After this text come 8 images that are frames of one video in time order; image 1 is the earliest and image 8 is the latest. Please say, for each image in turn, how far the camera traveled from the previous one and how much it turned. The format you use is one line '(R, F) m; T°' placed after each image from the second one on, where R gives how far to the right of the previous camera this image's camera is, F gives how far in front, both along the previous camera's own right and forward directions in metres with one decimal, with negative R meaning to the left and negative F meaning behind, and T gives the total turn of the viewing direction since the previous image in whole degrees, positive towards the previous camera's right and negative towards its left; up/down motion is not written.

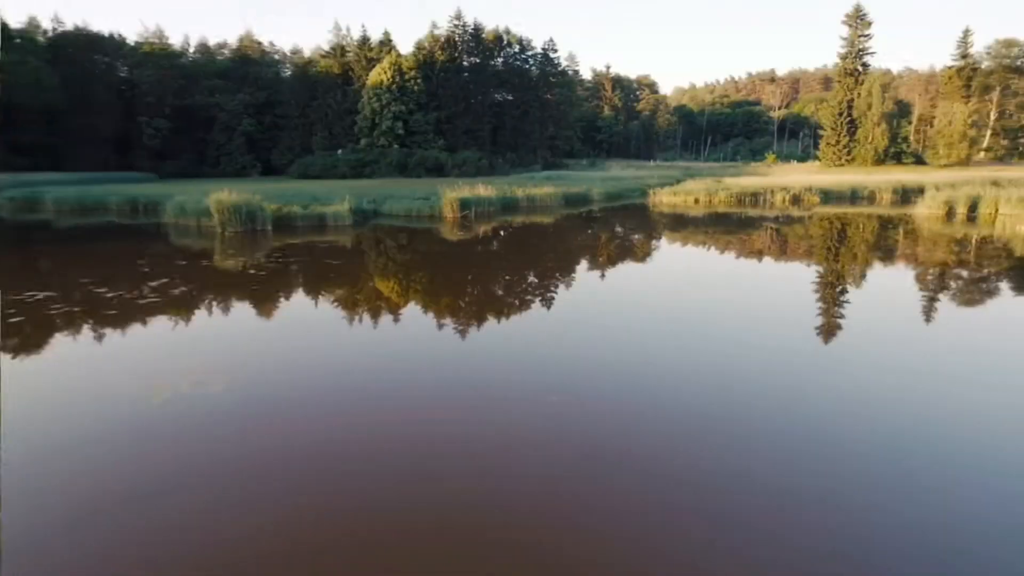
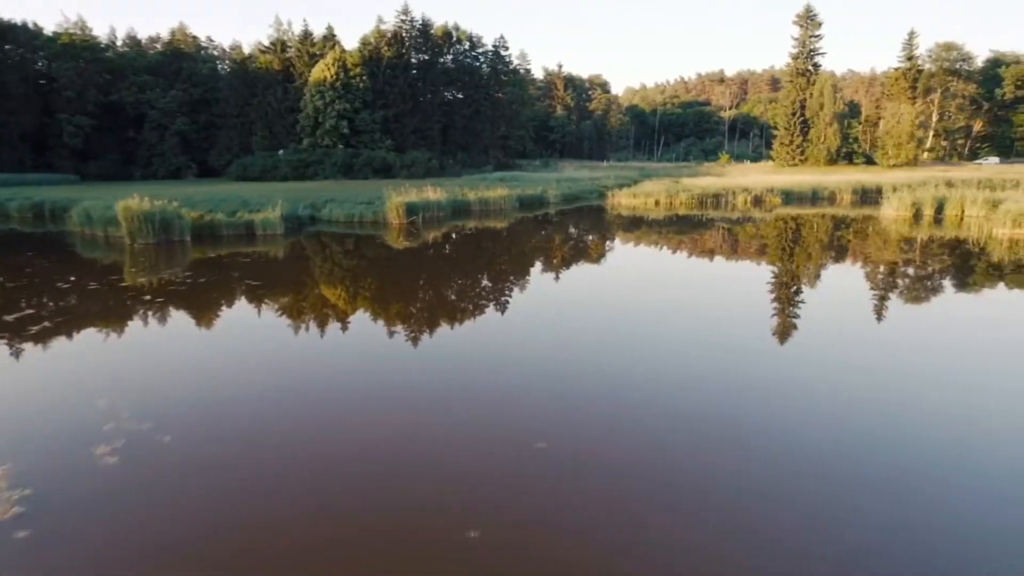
(0.0, +1.2) m; +4°
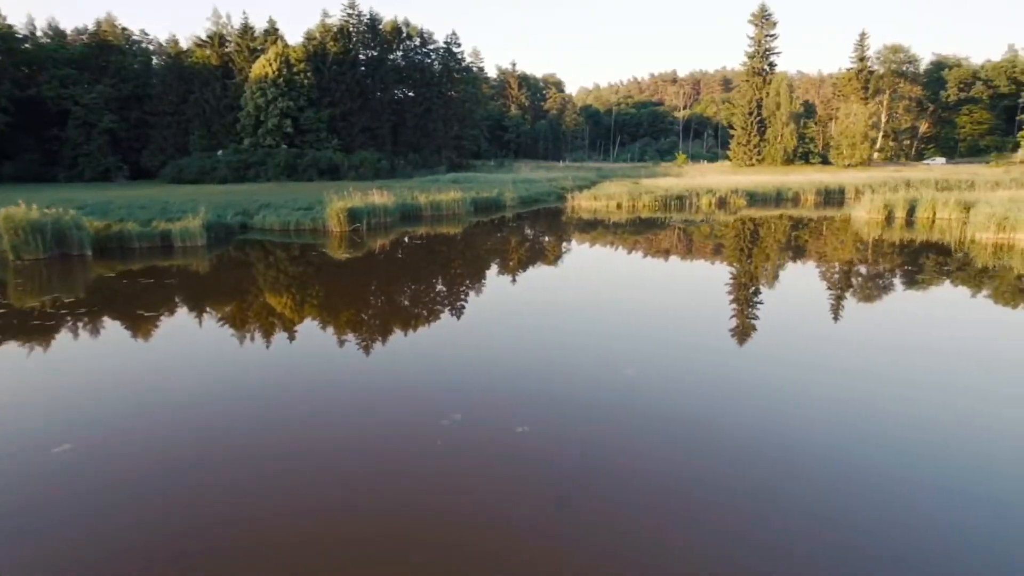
(0.0, +1.2) m; +4°
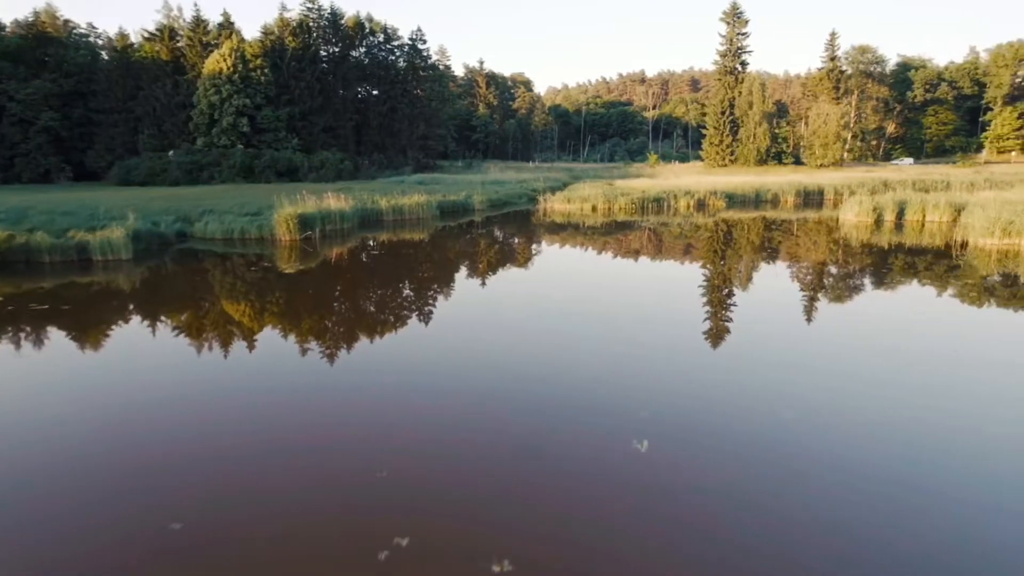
(0.0, +1.1) m; +3°
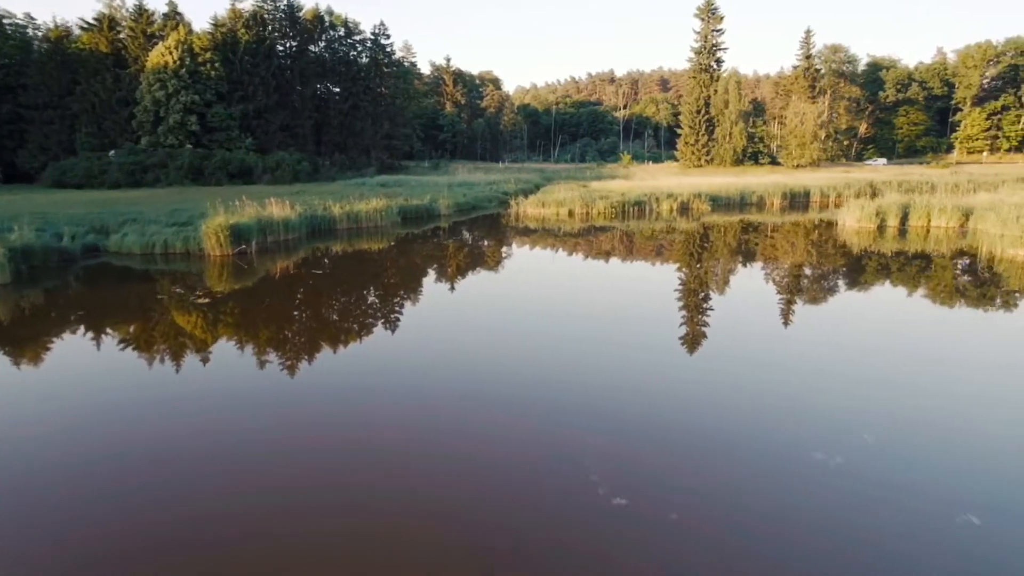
(0.0, +1.4) m; +3°
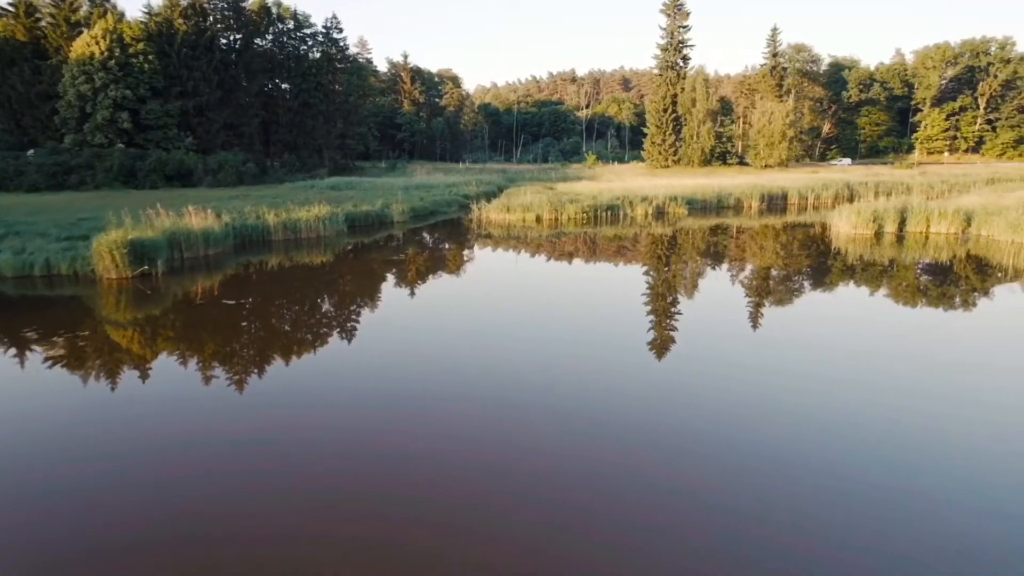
(0.0, +1.4) m; +3°
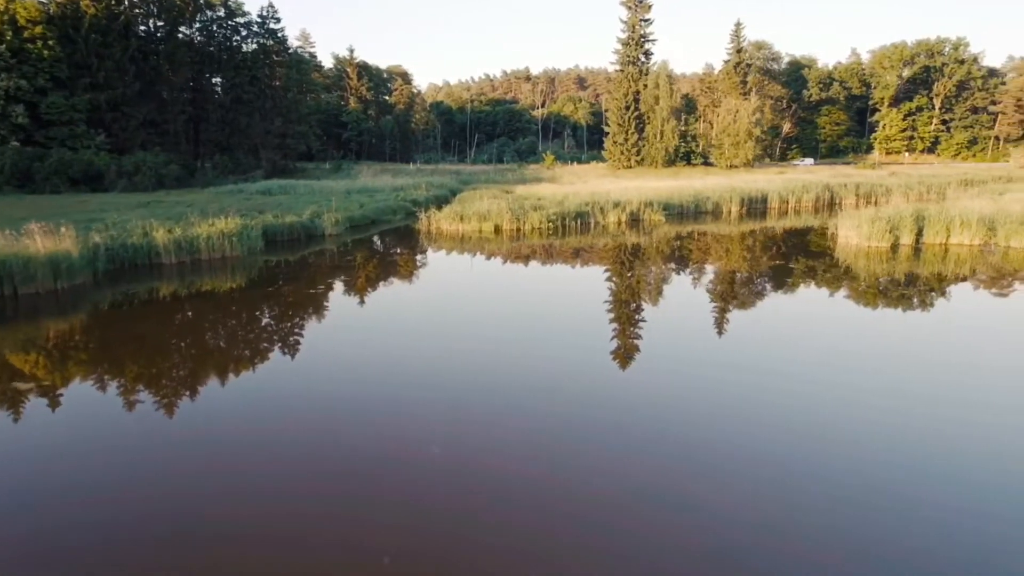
(0.0, +2.0) m; +4°
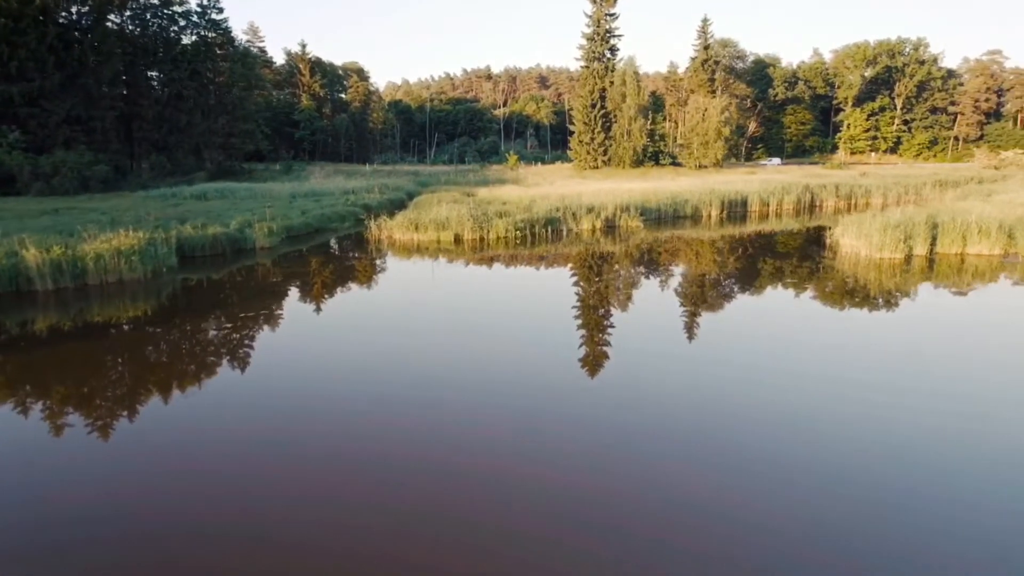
(0.0, +1.4) m; +3°
